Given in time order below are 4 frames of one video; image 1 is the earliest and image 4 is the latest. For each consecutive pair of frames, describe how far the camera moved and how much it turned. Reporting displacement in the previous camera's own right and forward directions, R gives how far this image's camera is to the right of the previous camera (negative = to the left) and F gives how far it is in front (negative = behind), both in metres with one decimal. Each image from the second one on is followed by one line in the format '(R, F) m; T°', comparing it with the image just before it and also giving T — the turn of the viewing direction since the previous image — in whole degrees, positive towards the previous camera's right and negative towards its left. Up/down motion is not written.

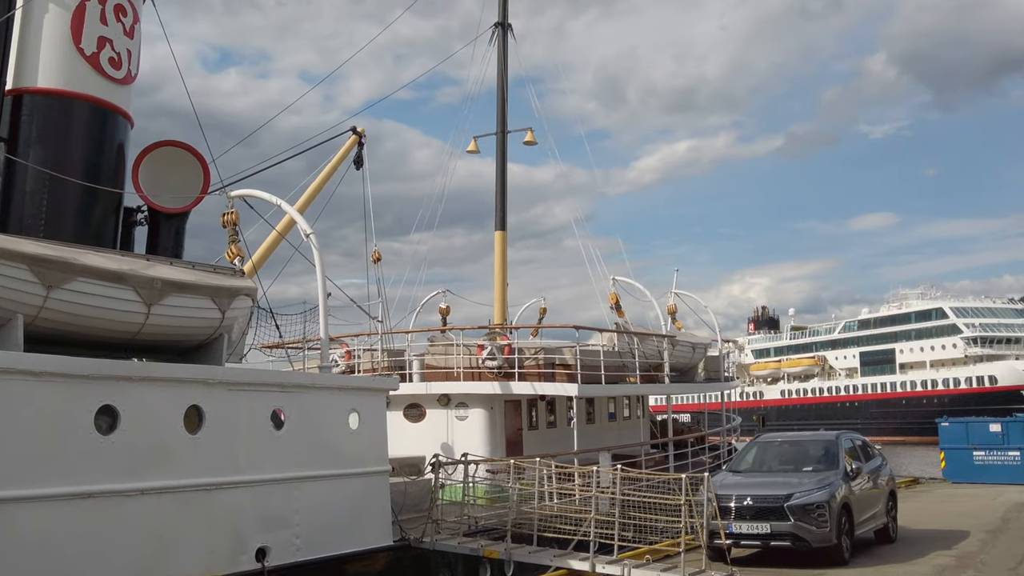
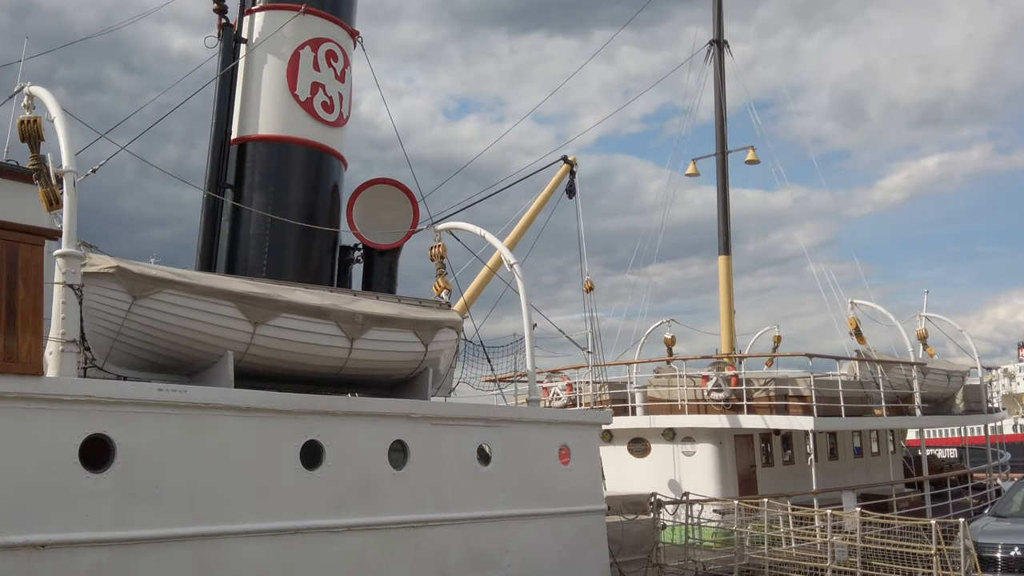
(+0.2, +0.5) m; -13°
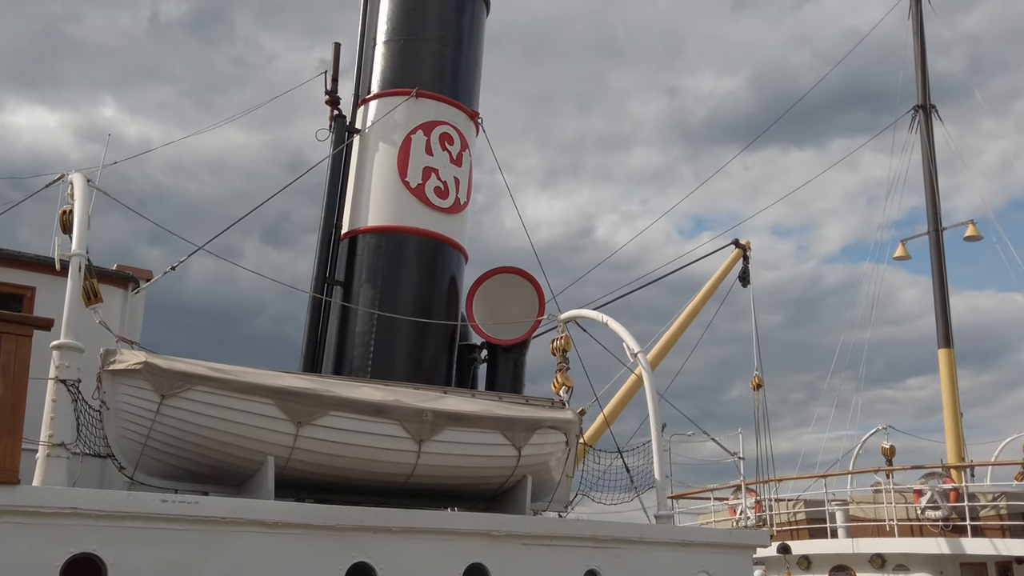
(+0.8, +1.3) m; -13°
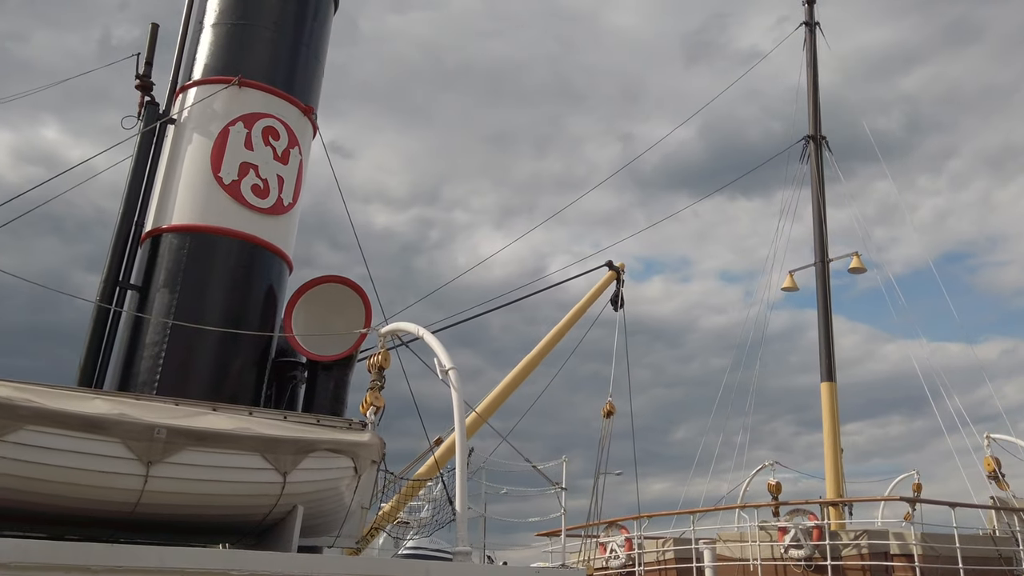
(+0.9, +0.8) m; +4°
